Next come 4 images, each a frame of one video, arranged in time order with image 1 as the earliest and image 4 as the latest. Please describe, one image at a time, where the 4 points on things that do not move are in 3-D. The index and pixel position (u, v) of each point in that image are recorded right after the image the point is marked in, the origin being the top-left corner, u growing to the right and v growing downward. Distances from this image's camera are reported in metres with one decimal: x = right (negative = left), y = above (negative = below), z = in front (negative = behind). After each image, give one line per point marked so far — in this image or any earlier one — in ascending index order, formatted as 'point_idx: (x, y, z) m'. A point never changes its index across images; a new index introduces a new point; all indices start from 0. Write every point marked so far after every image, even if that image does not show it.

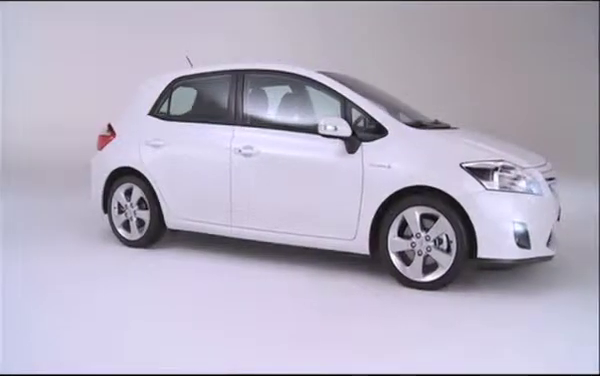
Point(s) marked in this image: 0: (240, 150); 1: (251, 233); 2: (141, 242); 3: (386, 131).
0: (-0.4, +0.2, +3.6) m
1: (-0.3, -0.3, +3.7) m
2: (-1.1, -0.4, +4.1) m
3: (+0.5, +0.3, +3.3) m
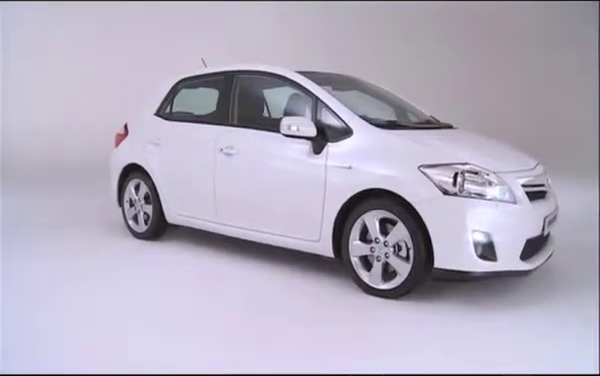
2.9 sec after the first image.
0: (-0.5, +0.2, +3.7) m
1: (-0.4, -0.3, +3.7) m
2: (-1.1, -0.3, +4.3) m
3: (+0.3, +0.3, +3.2) m
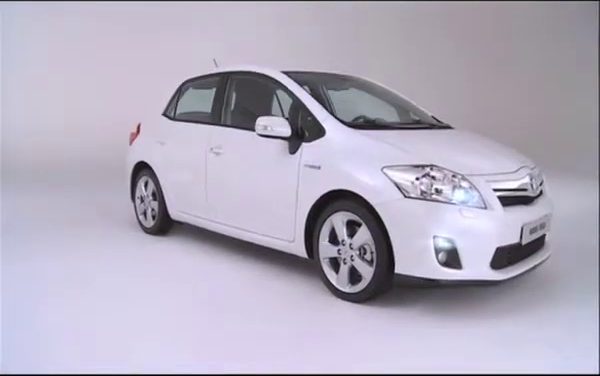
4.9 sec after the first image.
0: (-0.6, +0.3, +3.8) m
1: (-0.5, -0.3, +3.8) m
2: (-1.1, -0.3, +4.4) m
3: (+0.1, +0.3, +3.2) m
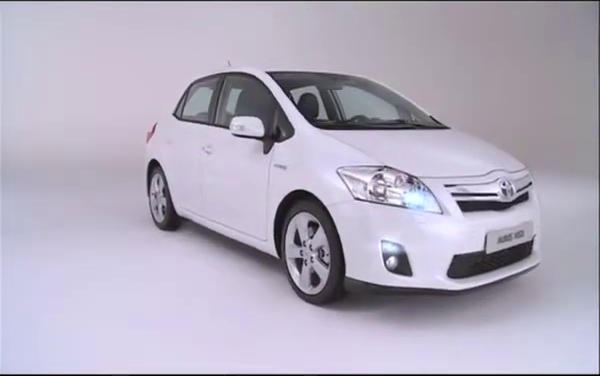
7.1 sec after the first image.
0: (-0.6, +0.3, +3.8) m
1: (-0.6, -0.3, +3.9) m
2: (-1.1, -0.3, +4.6) m
3: (0.0, +0.3, +3.2) m
